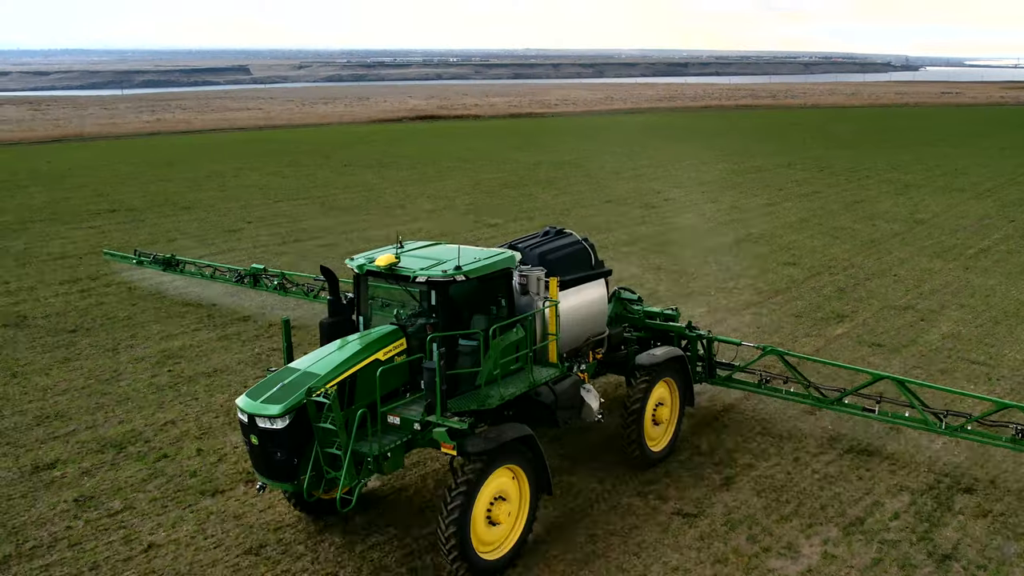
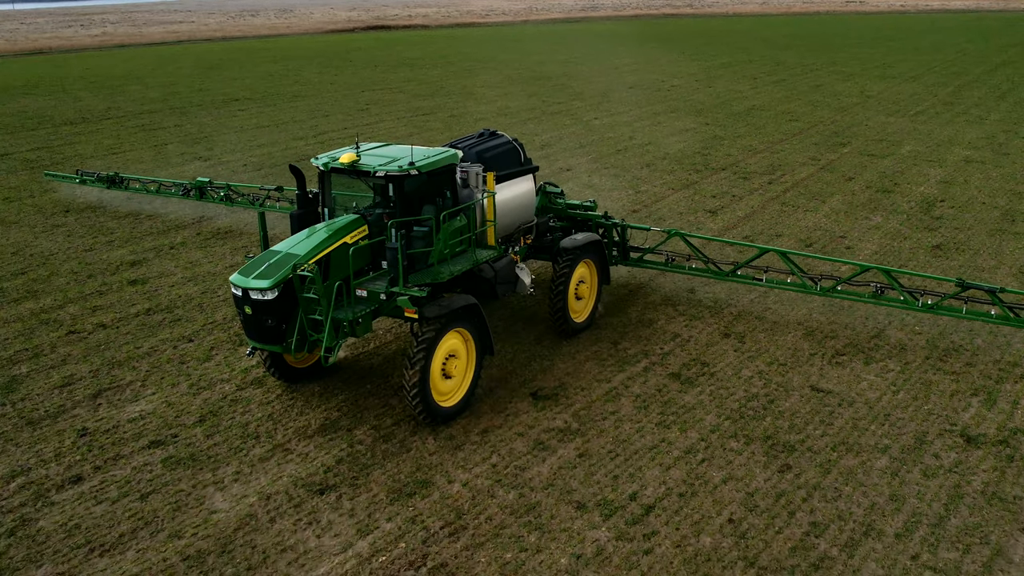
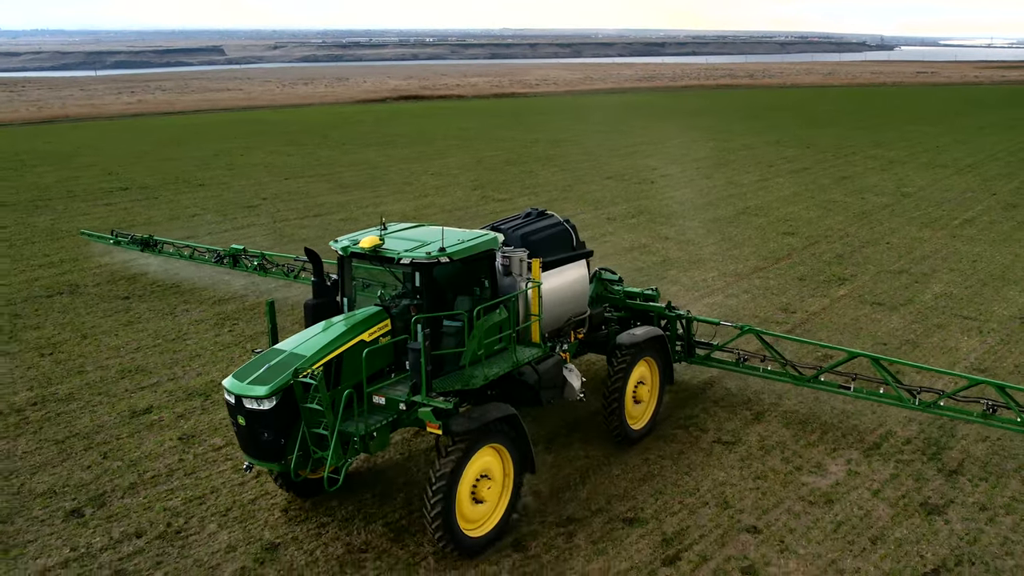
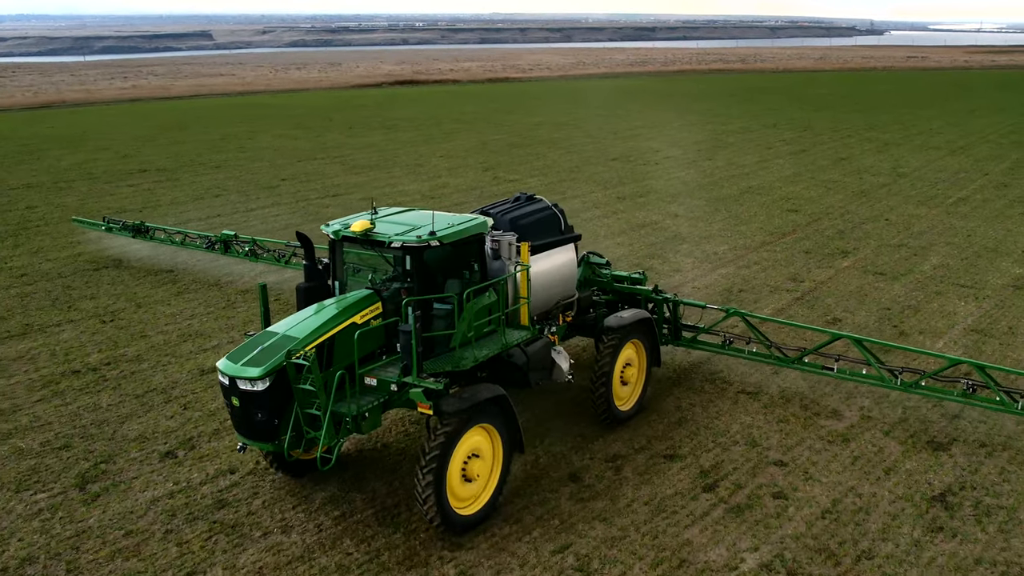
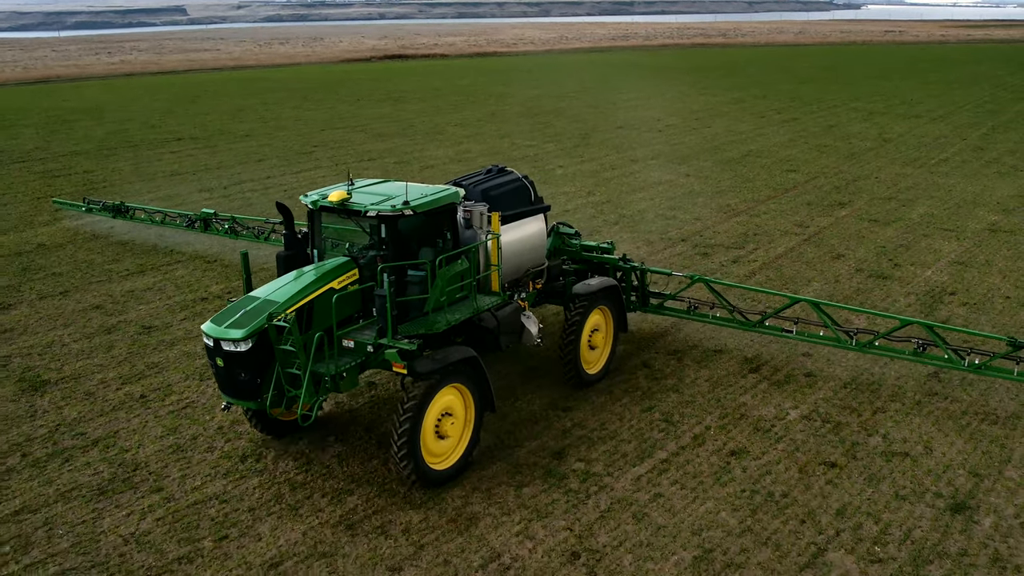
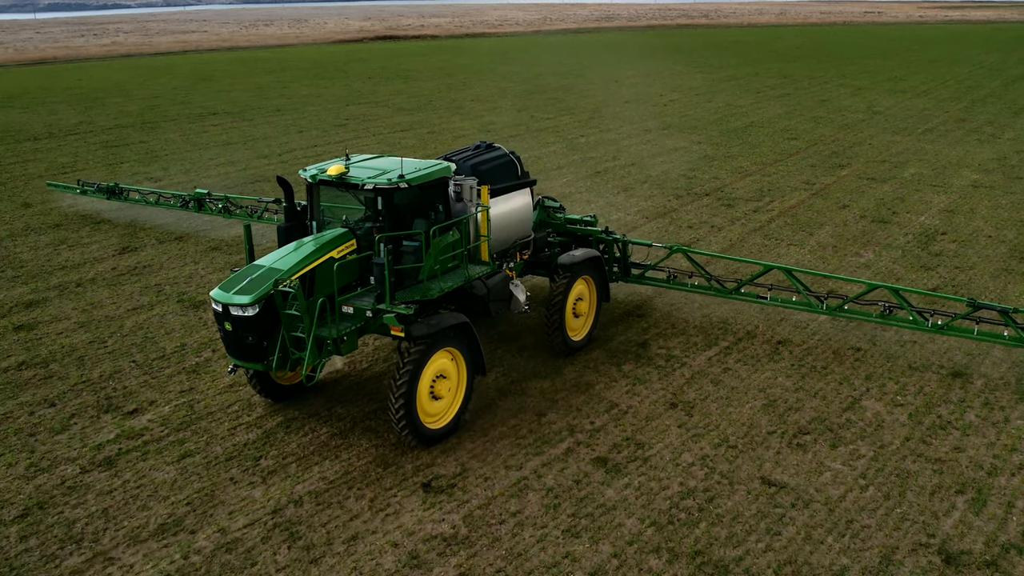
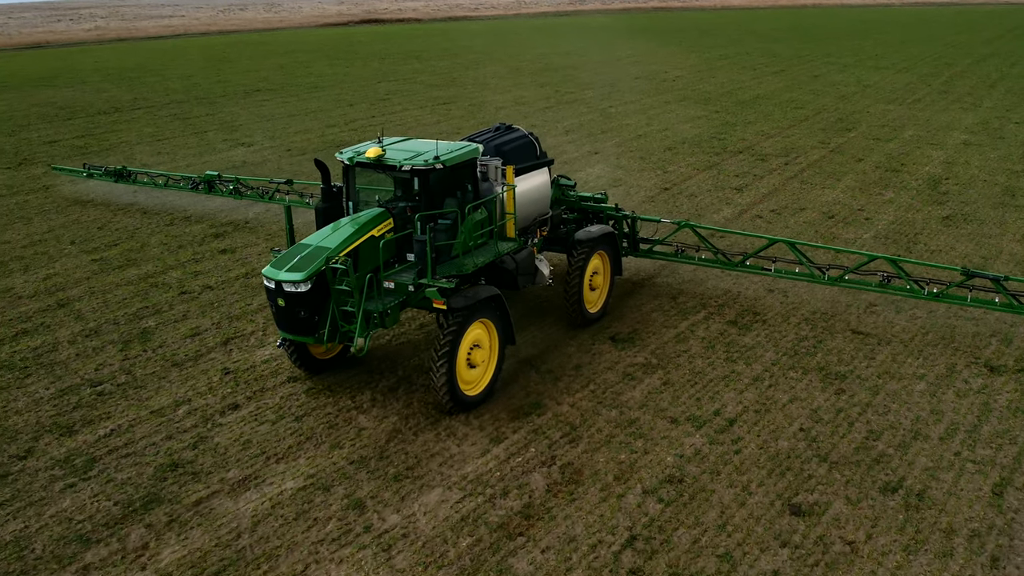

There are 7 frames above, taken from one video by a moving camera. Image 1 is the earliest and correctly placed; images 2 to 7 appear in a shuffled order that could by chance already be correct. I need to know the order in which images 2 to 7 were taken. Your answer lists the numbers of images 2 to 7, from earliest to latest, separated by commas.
3, 4, 5, 6, 2, 7
